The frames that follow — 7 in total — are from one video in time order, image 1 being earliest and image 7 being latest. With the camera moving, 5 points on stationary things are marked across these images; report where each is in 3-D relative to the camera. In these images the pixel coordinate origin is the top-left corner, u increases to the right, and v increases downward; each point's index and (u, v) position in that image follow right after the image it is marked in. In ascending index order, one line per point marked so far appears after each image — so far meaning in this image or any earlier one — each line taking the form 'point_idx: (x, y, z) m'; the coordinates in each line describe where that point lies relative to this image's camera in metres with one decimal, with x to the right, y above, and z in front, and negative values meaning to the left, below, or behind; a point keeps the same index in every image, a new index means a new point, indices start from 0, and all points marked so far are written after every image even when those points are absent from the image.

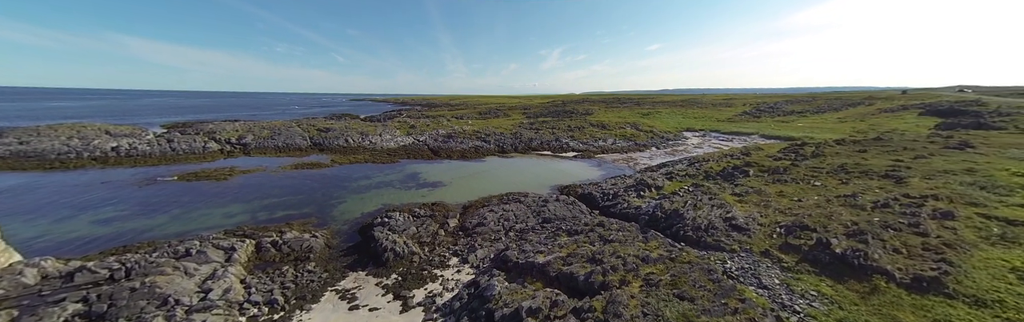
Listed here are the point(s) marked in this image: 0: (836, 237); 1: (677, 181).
0: (+10.7, -2.5, +9.1) m
1: (+10.8, -1.4, +18.2) m
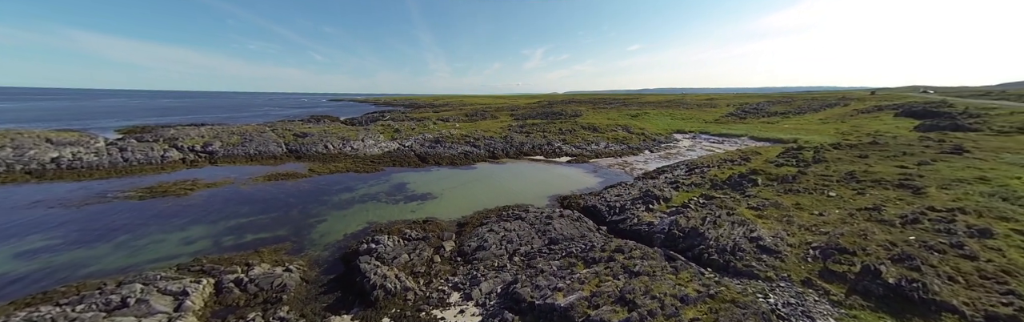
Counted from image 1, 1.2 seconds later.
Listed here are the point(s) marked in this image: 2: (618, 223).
0: (+11.1, -3.0, +8.3) m
1: (+10.8, -1.9, +17.4) m
2: (+5.6, -3.2, +14.6) m
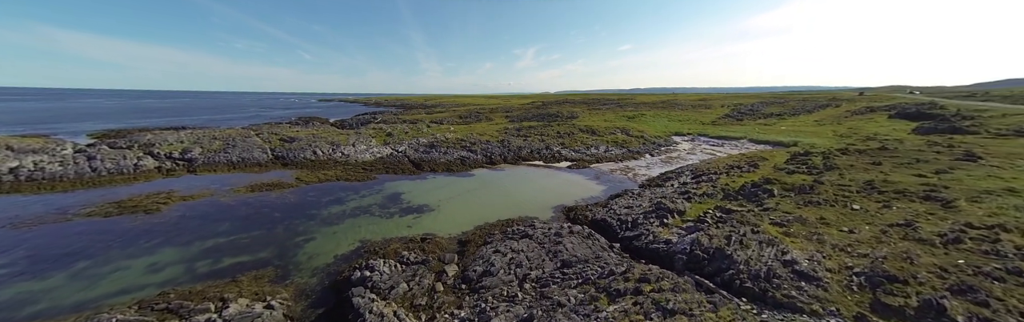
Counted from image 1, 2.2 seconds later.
0: (+11.6, -3.6, +7.5) m
1: (+11.1, -2.5, +16.5) m
2: (+5.9, -3.8, +13.6) m
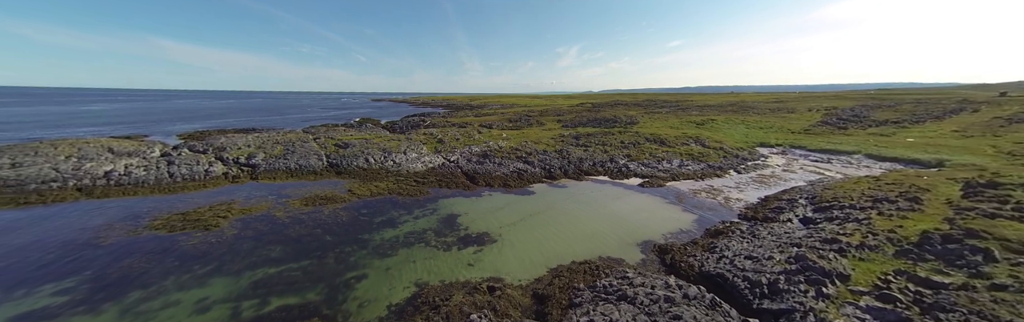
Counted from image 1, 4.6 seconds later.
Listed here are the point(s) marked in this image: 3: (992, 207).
0: (+14.3, -5.4, +2.8) m
1: (+14.9, -4.2, +11.8) m
2: (+9.4, -5.4, +9.7) m
3: (+25.2, -2.4, +14.9) m
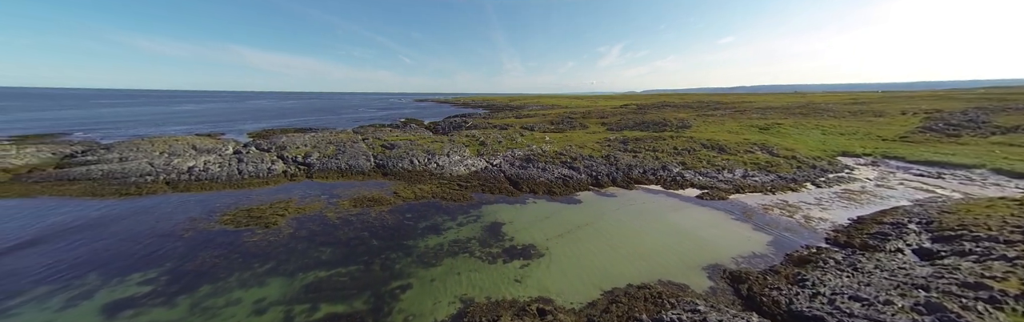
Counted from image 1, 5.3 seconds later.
0: (+15.1, -6.2, +0.1) m
1: (+16.8, -5.1, +9.0) m
2: (+11.1, -6.1, +7.5) m
3: (+27.5, -3.5, +10.8) m
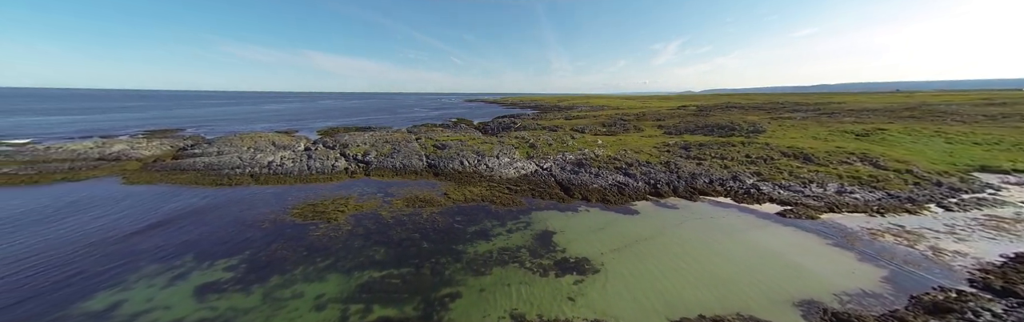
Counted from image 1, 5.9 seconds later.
0: (+15.3, -6.9, -2.8) m
1: (+18.3, -5.9, +5.7) m
2: (+12.4, -6.8, +5.1) m
3: (+29.2, -4.7, +5.9) m
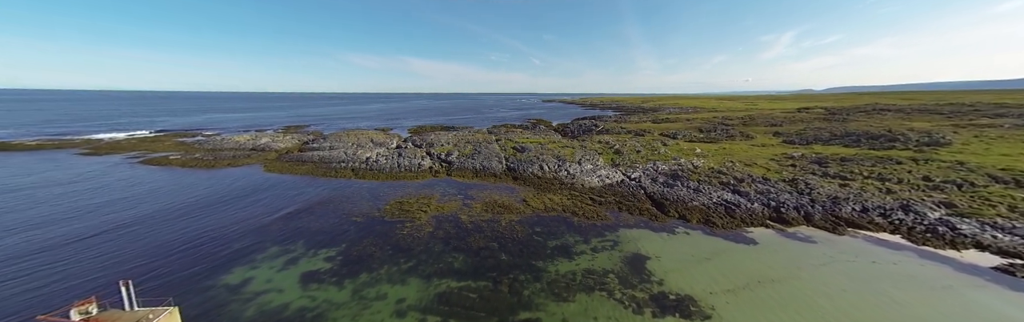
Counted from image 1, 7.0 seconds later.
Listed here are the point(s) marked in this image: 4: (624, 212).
0: (+14.3, -8.0, -7.7) m
1: (+19.4, -7.2, -0.1) m
2: (+13.4, -7.8, +0.7) m
3: (+30.0, -6.6, -2.5) m
4: (+7.0, -3.3, +18.5) m
